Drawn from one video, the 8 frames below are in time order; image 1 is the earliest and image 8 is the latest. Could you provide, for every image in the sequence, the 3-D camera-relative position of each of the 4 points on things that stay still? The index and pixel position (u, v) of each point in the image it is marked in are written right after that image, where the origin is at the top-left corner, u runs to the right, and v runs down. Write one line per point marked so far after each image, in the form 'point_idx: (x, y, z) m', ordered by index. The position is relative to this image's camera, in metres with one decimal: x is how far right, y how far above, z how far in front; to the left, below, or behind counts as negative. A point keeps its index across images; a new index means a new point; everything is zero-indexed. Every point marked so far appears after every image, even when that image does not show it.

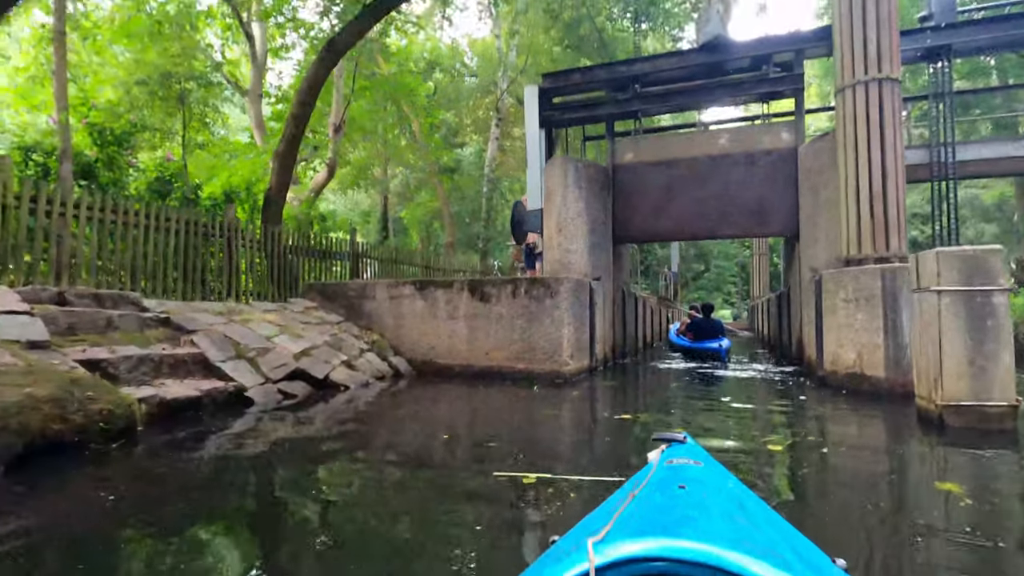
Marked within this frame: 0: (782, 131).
0: (+4.1, +2.4, +8.1) m
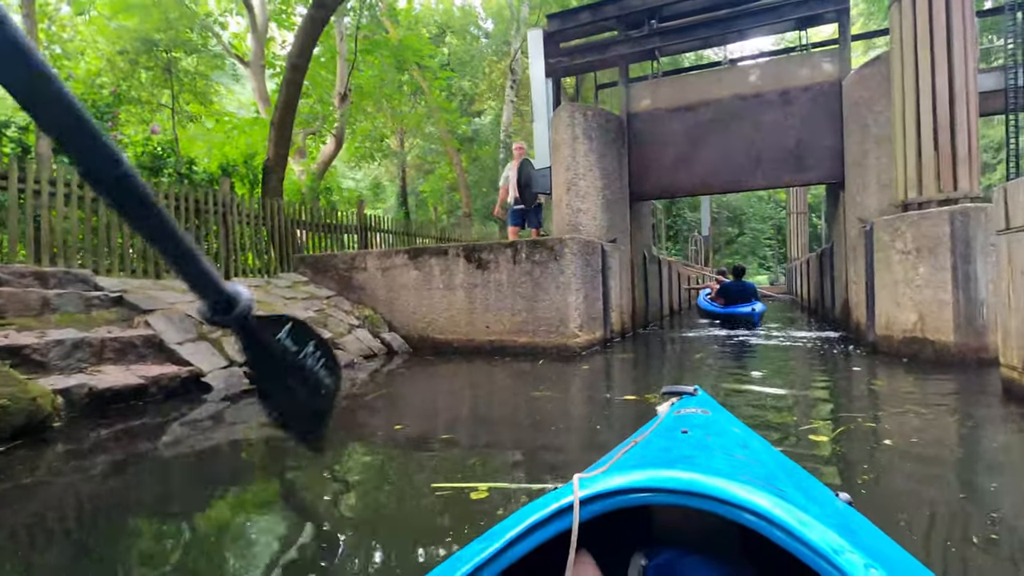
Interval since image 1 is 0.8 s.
0: (+4.1, +3.0, +7.0) m
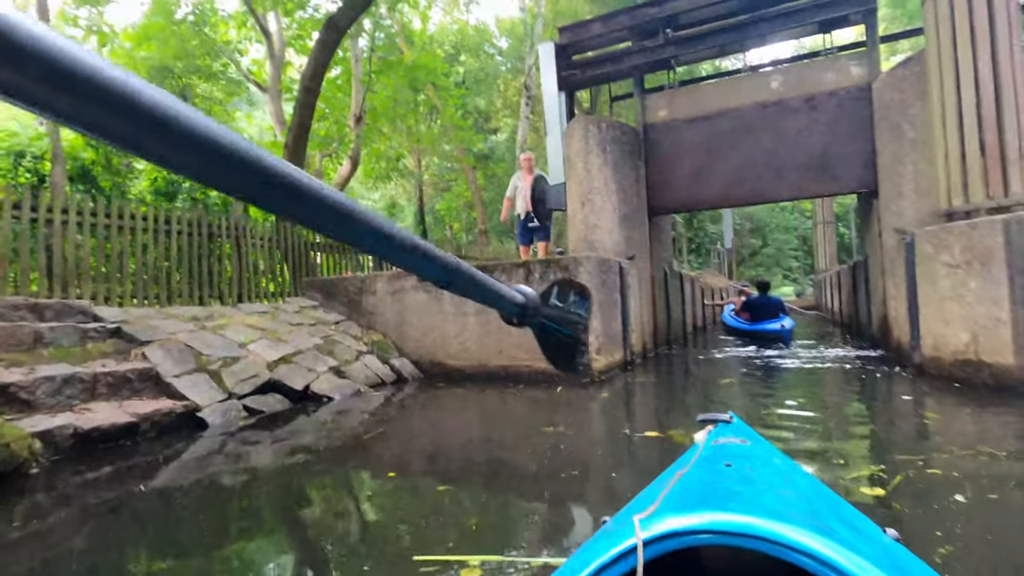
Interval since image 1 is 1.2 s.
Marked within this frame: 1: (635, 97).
0: (+4.2, +2.8, +6.7) m
1: (+1.8, +2.8, +7.8) m
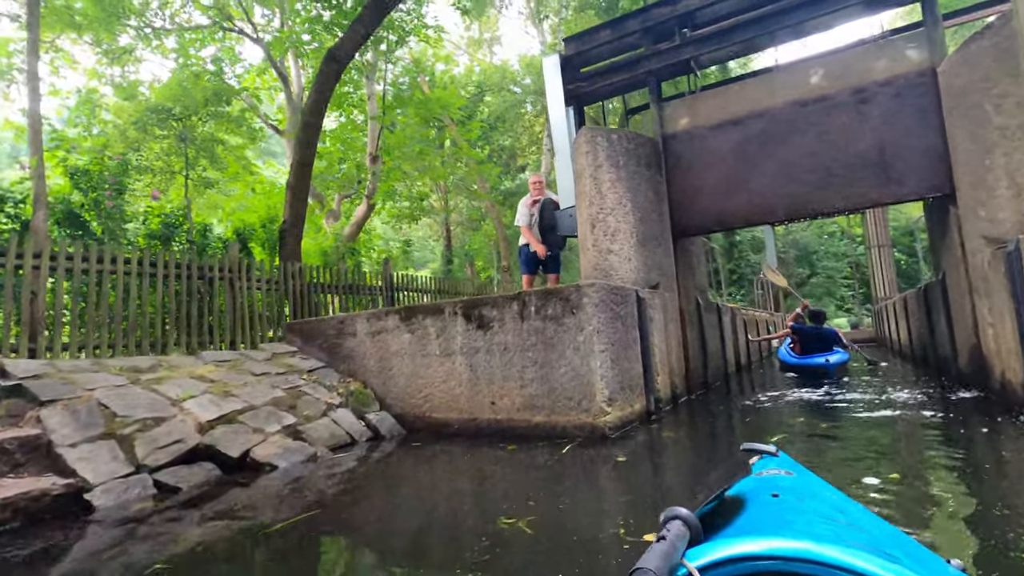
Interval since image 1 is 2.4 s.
0: (+4.1, +2.5, +5.6) m
1: (+1.8, +2.4, +6.9) m
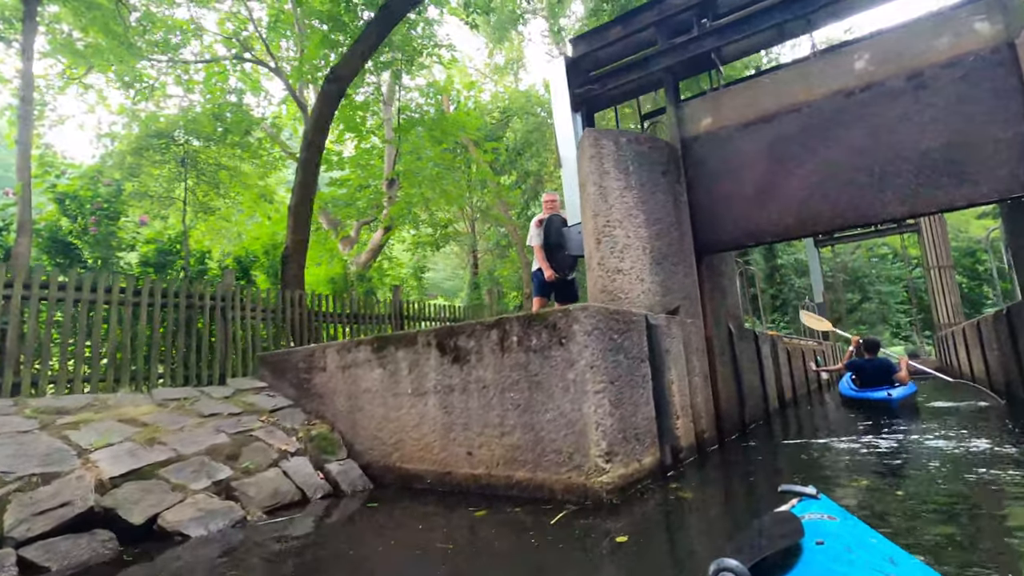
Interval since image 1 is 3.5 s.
0: (+4.0, +2.3, +4.6) m
1: (+1.8, +2.1, +6.1) m
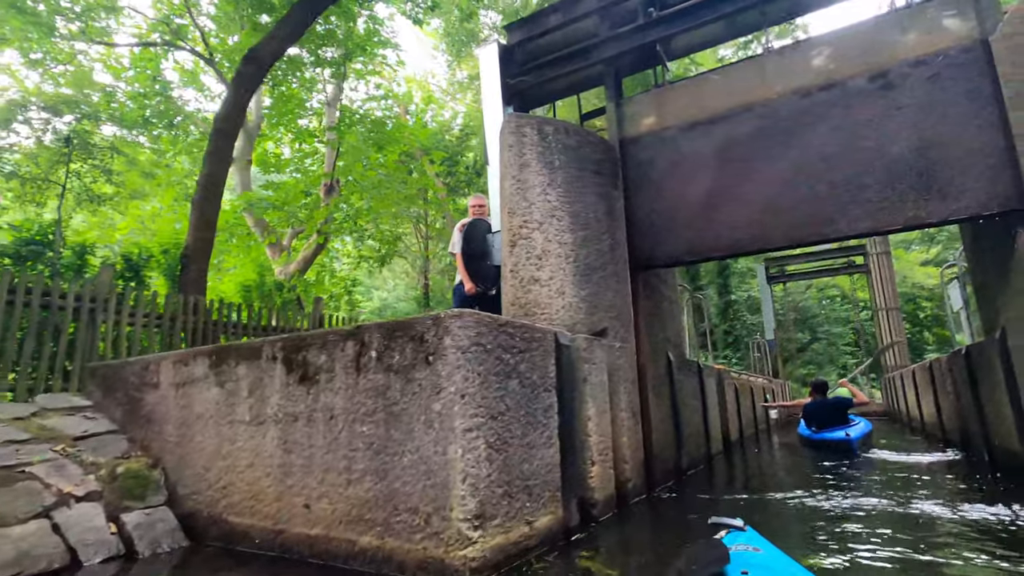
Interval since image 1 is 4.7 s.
0: (+3.3, +2.1, +4.1) m
1: (+1.0, +1.9, +5.4) m
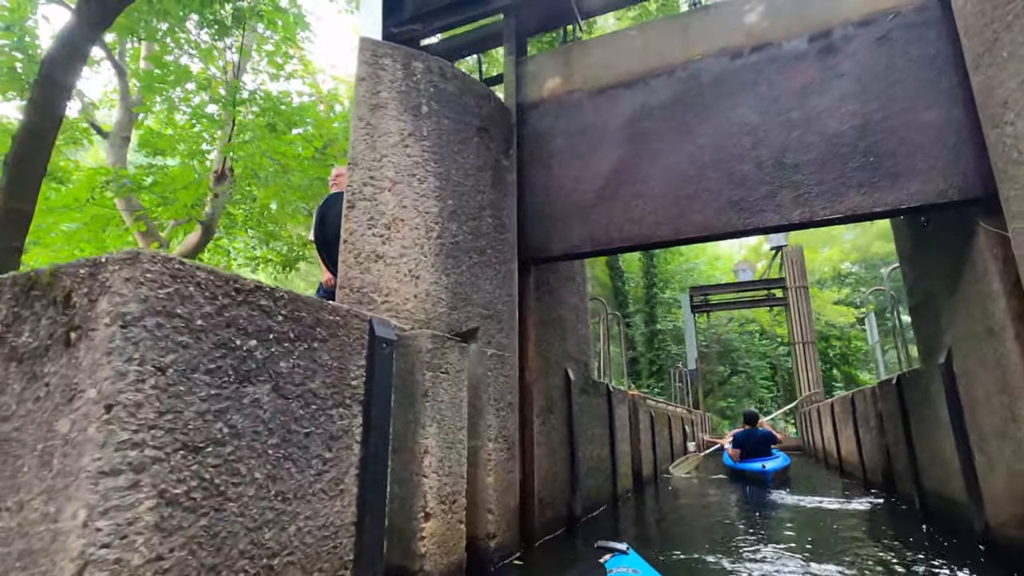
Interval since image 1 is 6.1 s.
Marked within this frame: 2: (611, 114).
0: (+2.4, +2.0, +3.4) m
1: (0.0, +1.9, +4.4) m
2: (+0.7, +1.3, +4.0) m
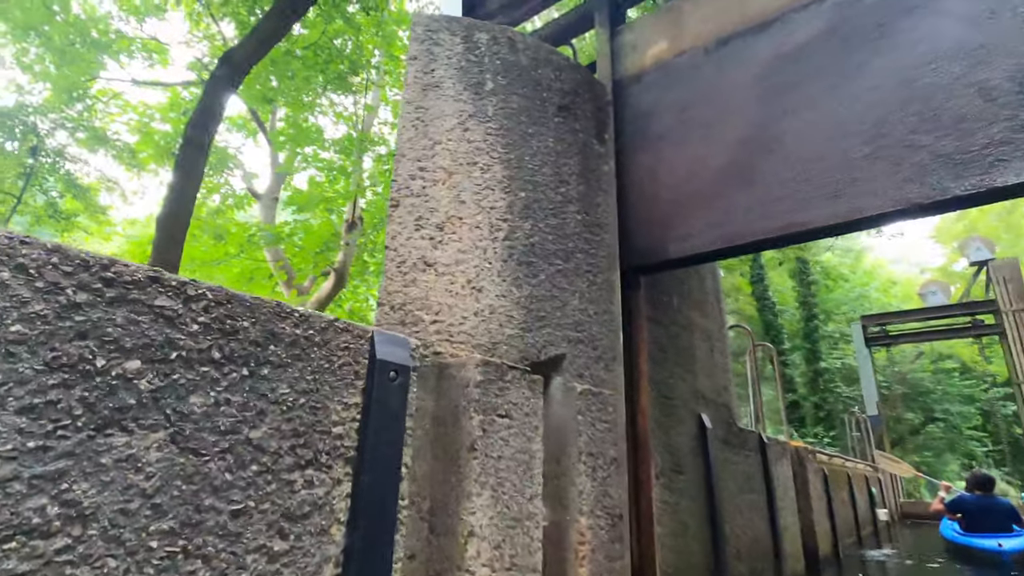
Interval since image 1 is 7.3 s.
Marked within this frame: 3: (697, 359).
0: (+2.7, +2.1, +2.1) m
1: (+0.6, +1.8, +3.7) m
2: (+1.3, +1.2, +3.0) m
3: (+1.3, -0.5, +3.8) m
